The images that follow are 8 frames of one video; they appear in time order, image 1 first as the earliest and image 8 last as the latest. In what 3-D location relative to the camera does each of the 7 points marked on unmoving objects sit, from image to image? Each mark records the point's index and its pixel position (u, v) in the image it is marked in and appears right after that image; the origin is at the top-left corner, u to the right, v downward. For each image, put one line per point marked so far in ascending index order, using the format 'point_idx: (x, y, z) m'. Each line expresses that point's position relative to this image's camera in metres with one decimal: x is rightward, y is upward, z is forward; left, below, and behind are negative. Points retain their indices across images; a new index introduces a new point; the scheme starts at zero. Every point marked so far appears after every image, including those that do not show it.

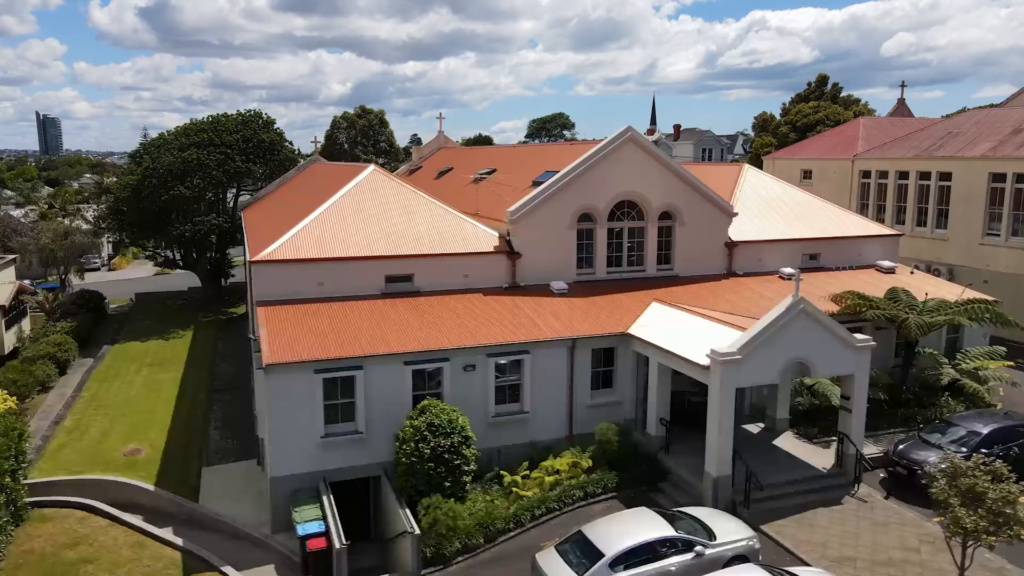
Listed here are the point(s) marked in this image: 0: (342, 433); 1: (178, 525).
0: (-4.3, -3.7, +18.8) m
1: (-8.9, -6.4, +19.8) m
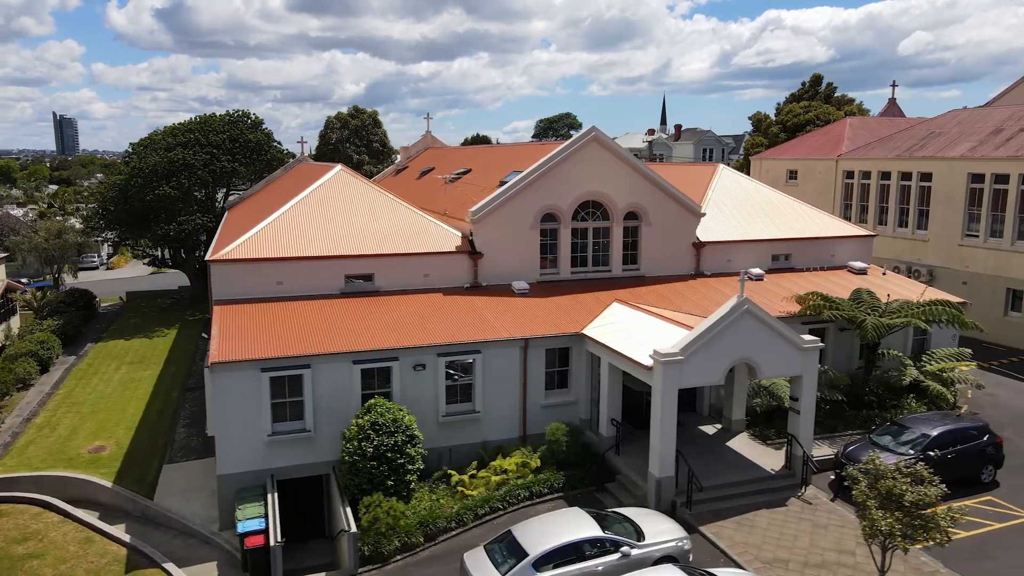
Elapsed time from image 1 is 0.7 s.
0: (-5.7, -3.7, +18.9) m
1: (-10.3, -6.3, +20.0) m
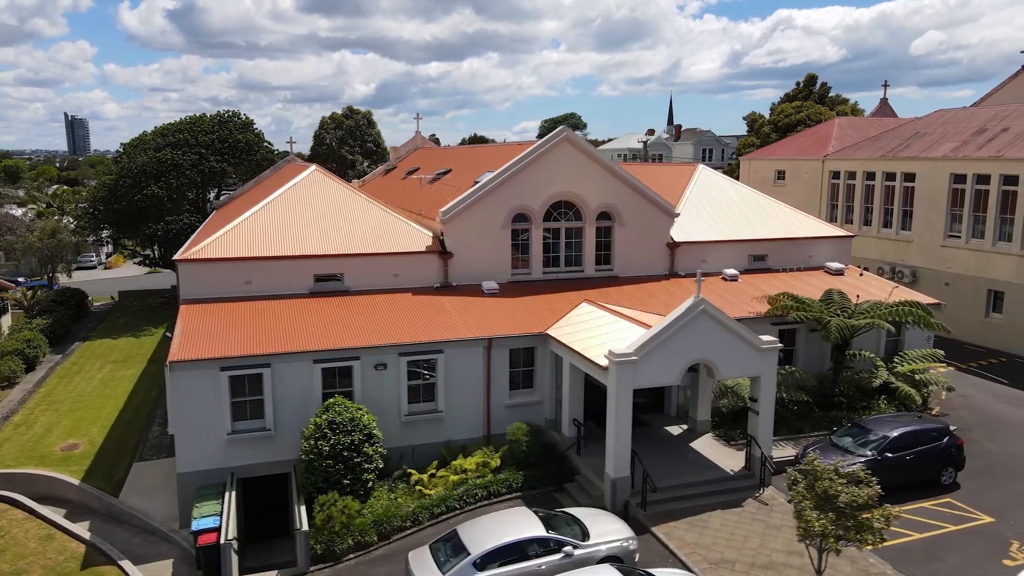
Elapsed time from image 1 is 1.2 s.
0: (-6.7, -3.6, +19.0) m
1: (-11.3, -6.3, +20.1) m
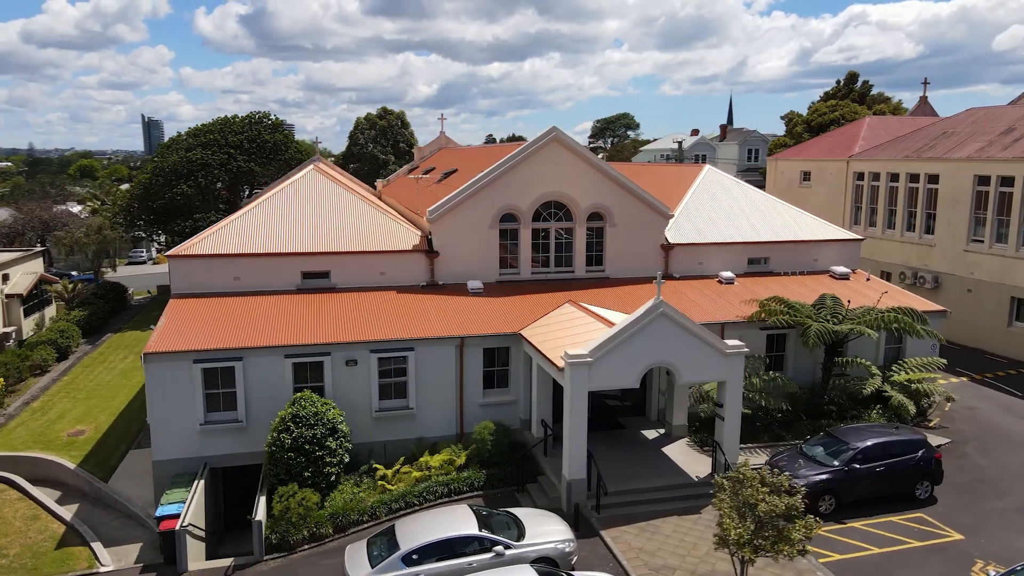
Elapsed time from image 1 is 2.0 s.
0: (-7.7, -3.5, +19.6) m
1: (-12.2, -6.1, +21.1) m
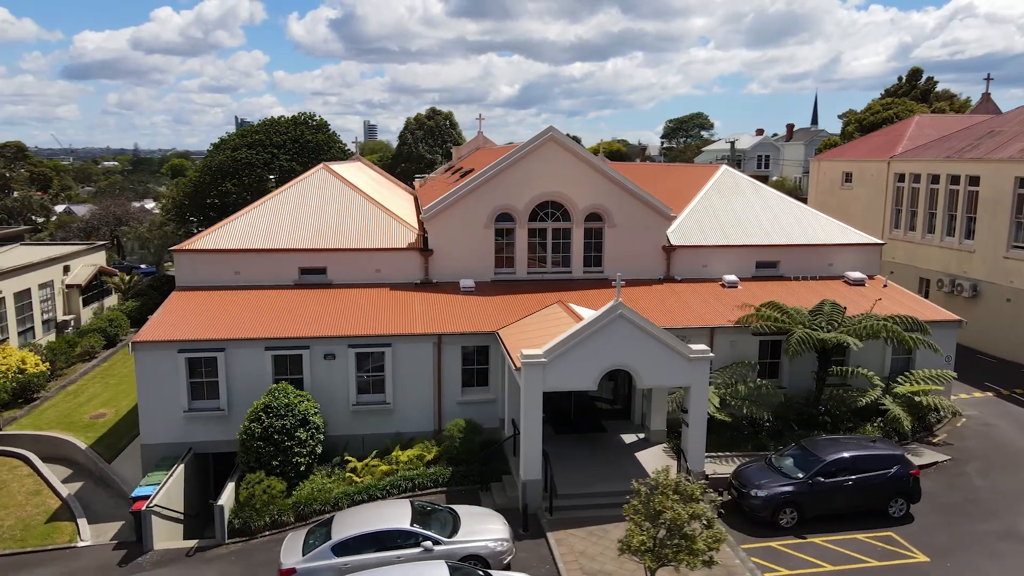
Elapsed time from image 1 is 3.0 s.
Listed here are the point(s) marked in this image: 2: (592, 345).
0: (-8.4, -3.3, +20.4) m
1: (-12.9, -5.9, +22.4) m
2: (+1.8, -1.3, +17.2) m
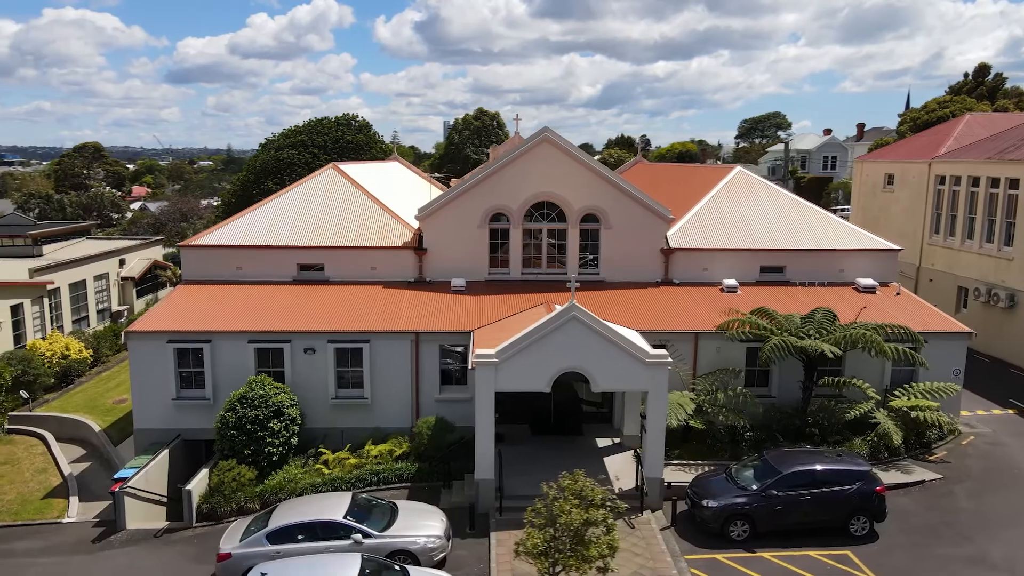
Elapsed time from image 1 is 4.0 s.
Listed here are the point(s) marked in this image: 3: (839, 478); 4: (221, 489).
0: (-9.2, -3.2, +21.4) m
1: (-13.4, -5.6, +23.8) m
2: (+0.8, -1.4, +17.1) m
3: (+7.2, -4.2, +16.2) m
4: (-7.4, -5.1, +18.7) m
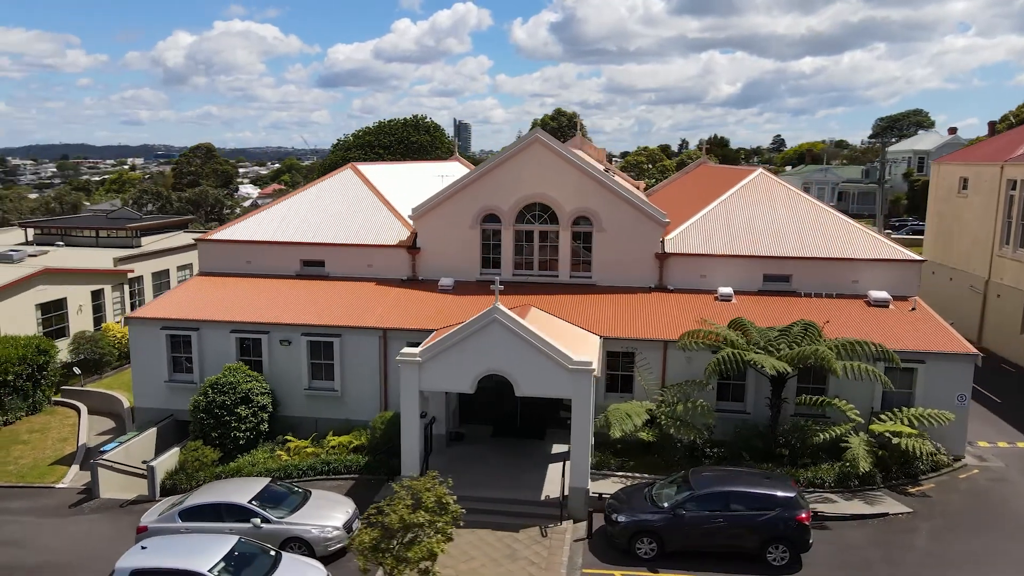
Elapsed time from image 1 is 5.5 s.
0: (-10.2, -2.9, +23.0) m
1: (-14.0, -5.2, +26.1) m
2: (-1.0, -1.4, +17.1) m
3: (+5.1, -4.4, +15.2) m
4: (-8.9, -4.9, +20.1) m
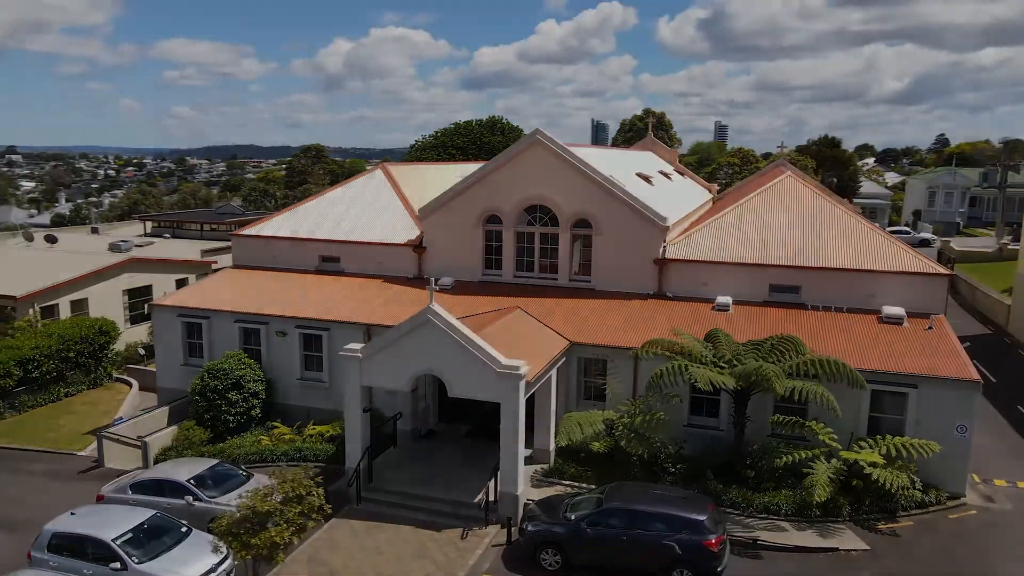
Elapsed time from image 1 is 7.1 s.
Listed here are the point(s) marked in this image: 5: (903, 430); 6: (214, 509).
0: (-10.6, -2.6, +24.8) m
1: (-13.9, -4.8, +28.5) m
2: (-2.5, -1.4, +17.4) m
3: (+3.0, -4.6, +14.4) m
4: (-9.9, -4.6, +21.7) m
5: (+9.8, -3.5, +18.4) m
6: (-6.5, -4.9, +16.4) m
